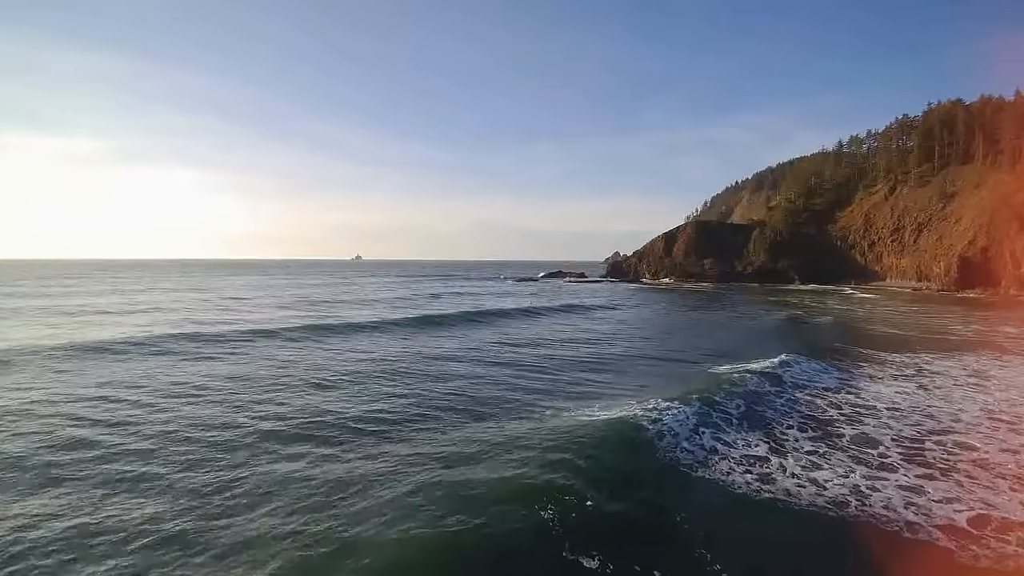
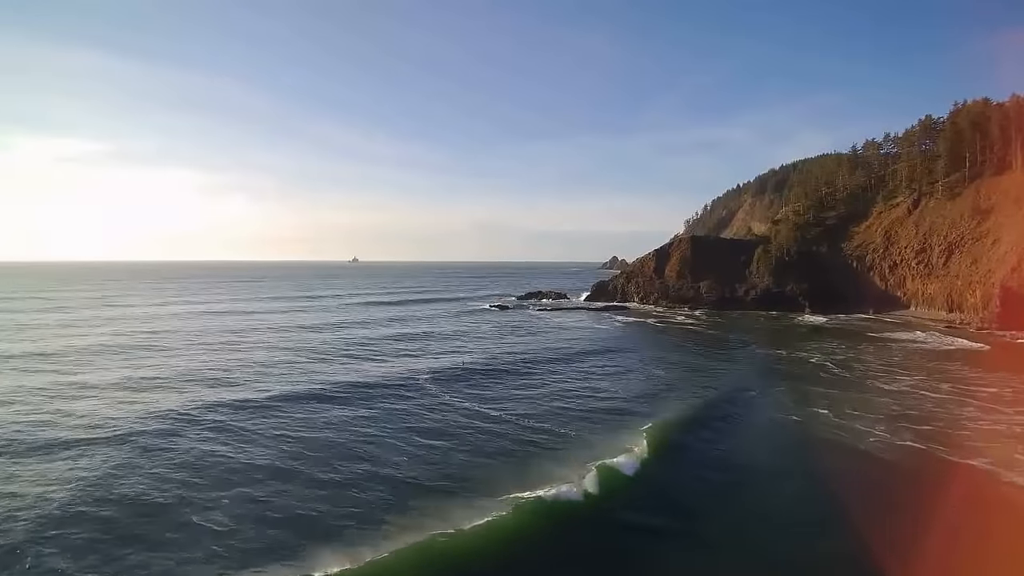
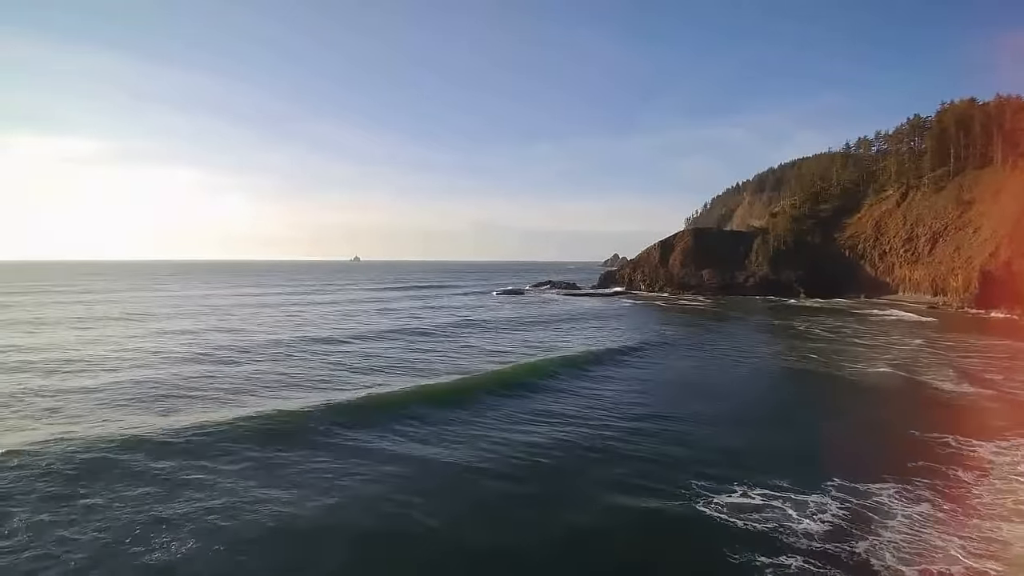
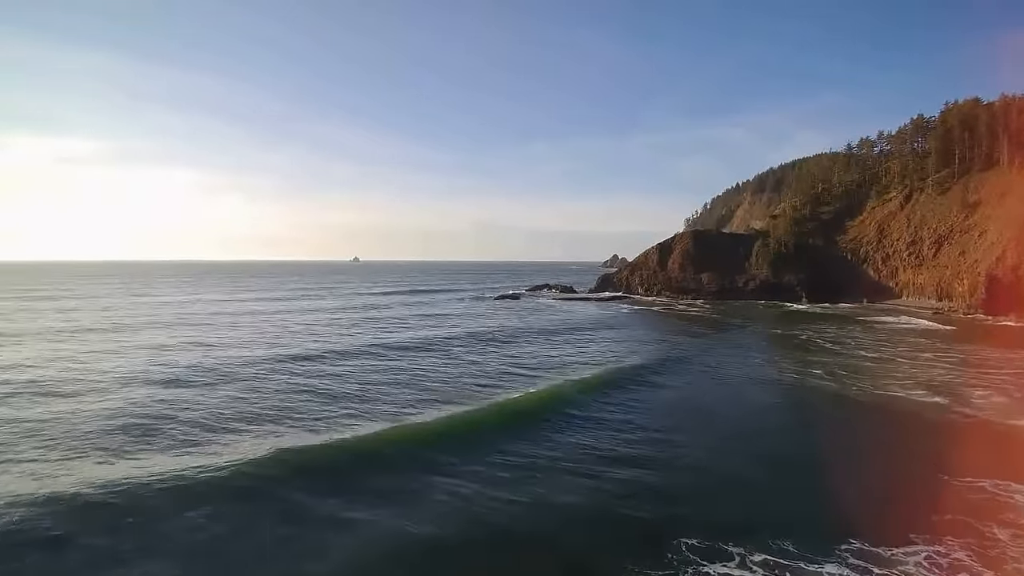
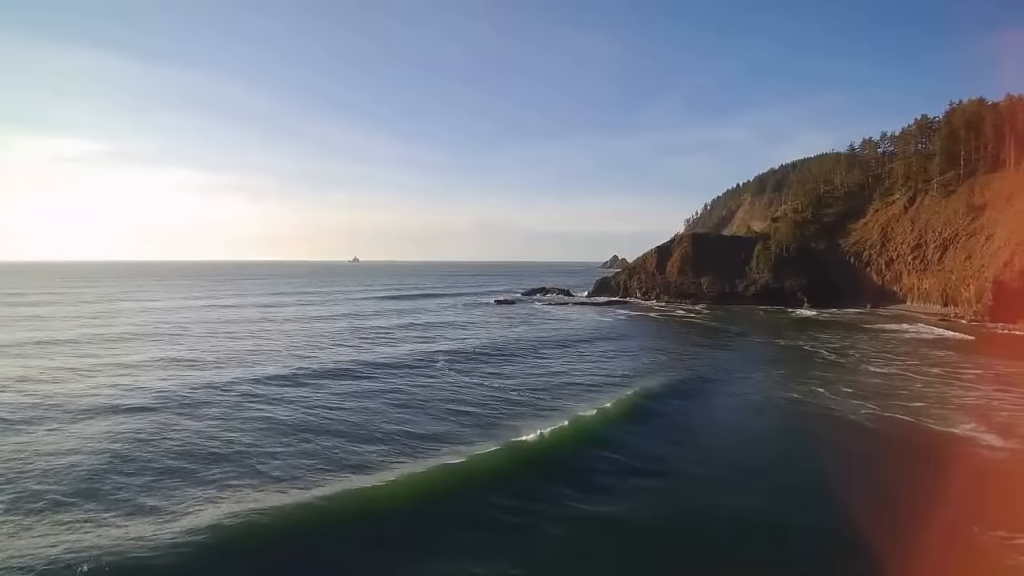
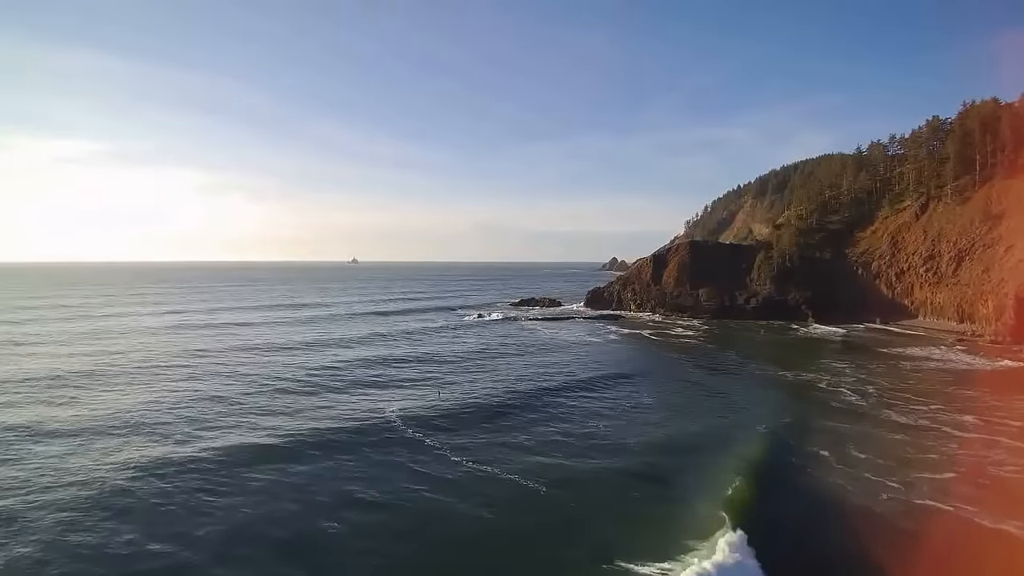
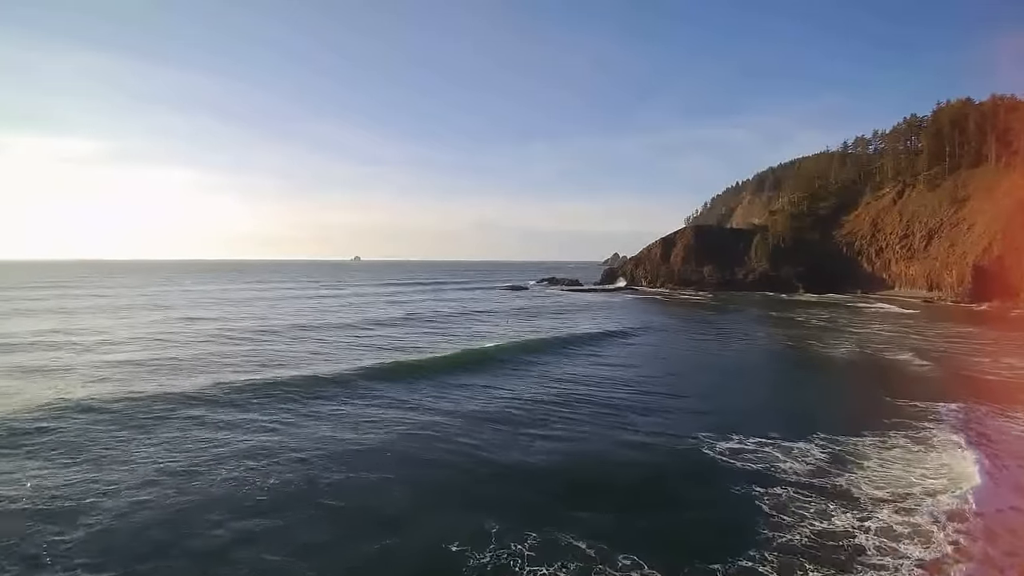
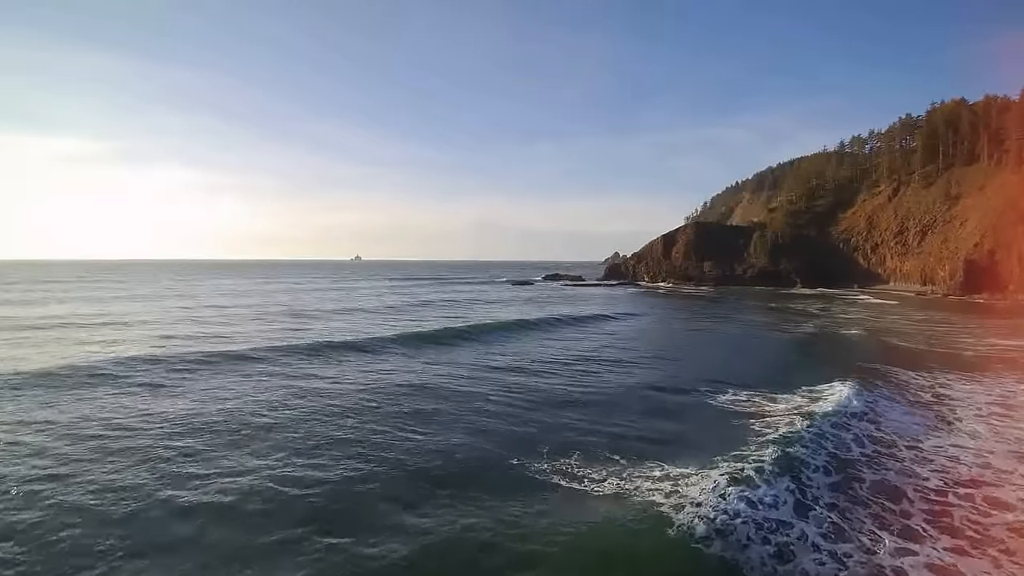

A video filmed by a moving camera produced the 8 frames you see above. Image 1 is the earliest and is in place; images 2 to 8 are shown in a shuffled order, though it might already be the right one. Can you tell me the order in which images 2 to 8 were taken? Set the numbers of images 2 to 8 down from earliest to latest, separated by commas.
8, 7, 3, 4, 5, 2, 6
